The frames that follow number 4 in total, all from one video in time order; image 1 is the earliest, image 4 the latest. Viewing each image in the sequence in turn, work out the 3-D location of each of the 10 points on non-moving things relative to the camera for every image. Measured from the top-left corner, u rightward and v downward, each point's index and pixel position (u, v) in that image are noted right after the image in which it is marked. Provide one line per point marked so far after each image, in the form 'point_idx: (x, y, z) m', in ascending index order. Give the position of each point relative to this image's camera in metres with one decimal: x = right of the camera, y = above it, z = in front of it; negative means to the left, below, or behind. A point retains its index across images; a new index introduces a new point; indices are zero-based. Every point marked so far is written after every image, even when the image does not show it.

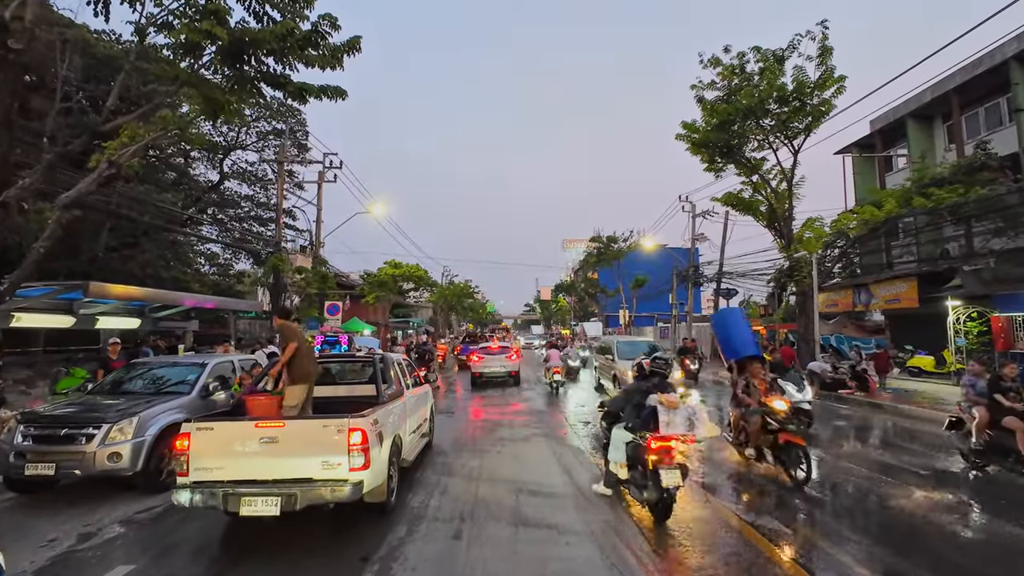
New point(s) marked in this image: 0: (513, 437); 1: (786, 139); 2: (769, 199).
0: (0.0, -2.5, +10.1) m
1: (+8.2, +4.5, +18.2) m
2: (+8.2, +2.9, +19.5) m
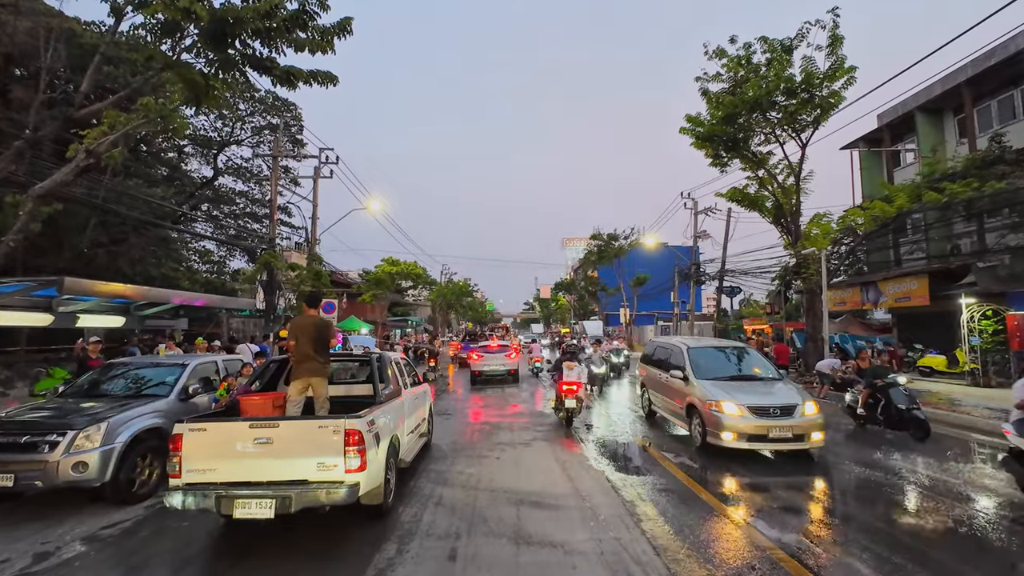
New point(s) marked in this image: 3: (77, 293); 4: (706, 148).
0: (0.0, -2.4, +9.6) m
1: (+8.2, +4.5, +17.7) m
2: (+8.2, +2.9, +19.0) m
3: (-7.4, -0.1, +10.4) m
4: (+5.9, +4.2, +18.6) m
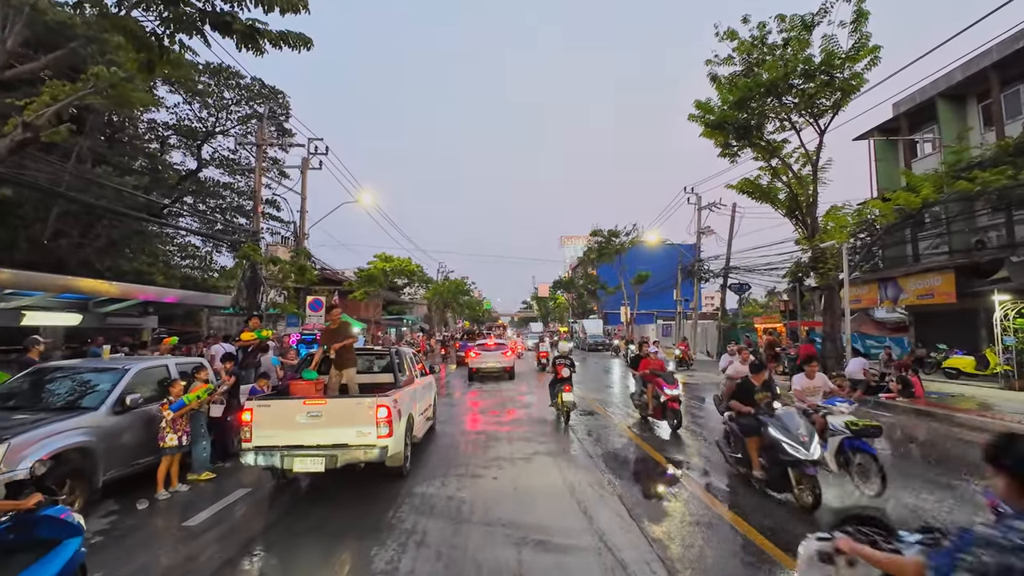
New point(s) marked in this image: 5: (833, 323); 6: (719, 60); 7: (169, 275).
0: (0.0, -2.3, +8.5) m
1: (+8.1, +4.6, +16.6) m
2: (+8.2, +3.0, +17.9) m
3: (-7.4, 0.0, +9.2) m
4: (+5.8, +4.4, +17.4) m
5: (+9.5, -1.0, +18.0) m
6: (+5.9, +6.5, +17.3) m
7: (-10.4, +0.4, +18.4) m
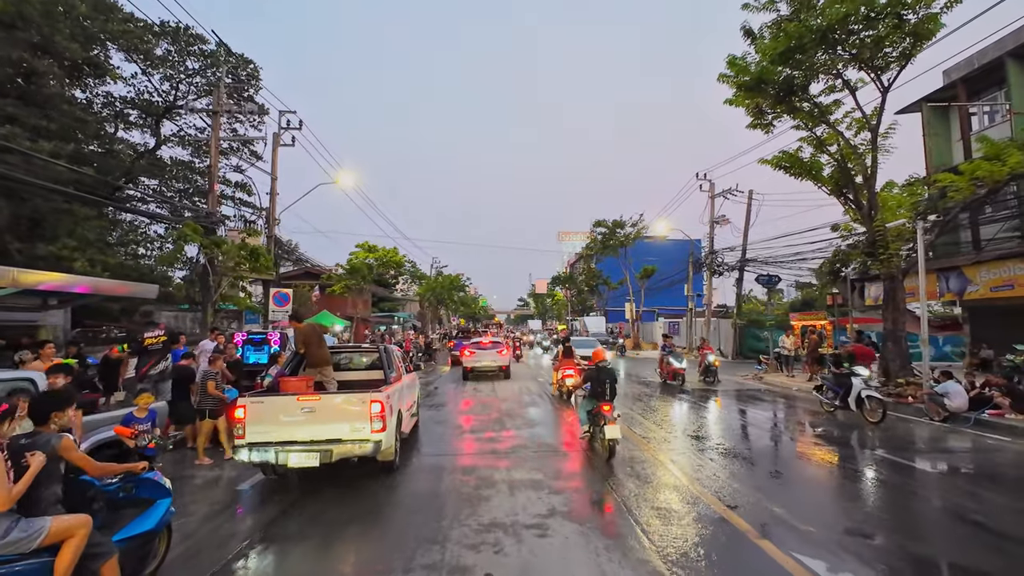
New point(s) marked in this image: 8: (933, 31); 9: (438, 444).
0: (0.0, -2.1, +5.6) m
1: (+8.1, +4.9, +13.8) m
2: (+8.1, +3.3, +15.1) m
3: (-7.4, +0.2, +6.3) m
4: (+5.8, +4.6, +14.6) m
5: (+9.5, -0.8, +15.3) m
6: (+5.9, +6.7, +14.5) m
7: (-10.4, +0.6, +15.5) m
8: (+8.8, +5.4, +12.8) m
9: (-1.2, -2.5, +9.4) m
